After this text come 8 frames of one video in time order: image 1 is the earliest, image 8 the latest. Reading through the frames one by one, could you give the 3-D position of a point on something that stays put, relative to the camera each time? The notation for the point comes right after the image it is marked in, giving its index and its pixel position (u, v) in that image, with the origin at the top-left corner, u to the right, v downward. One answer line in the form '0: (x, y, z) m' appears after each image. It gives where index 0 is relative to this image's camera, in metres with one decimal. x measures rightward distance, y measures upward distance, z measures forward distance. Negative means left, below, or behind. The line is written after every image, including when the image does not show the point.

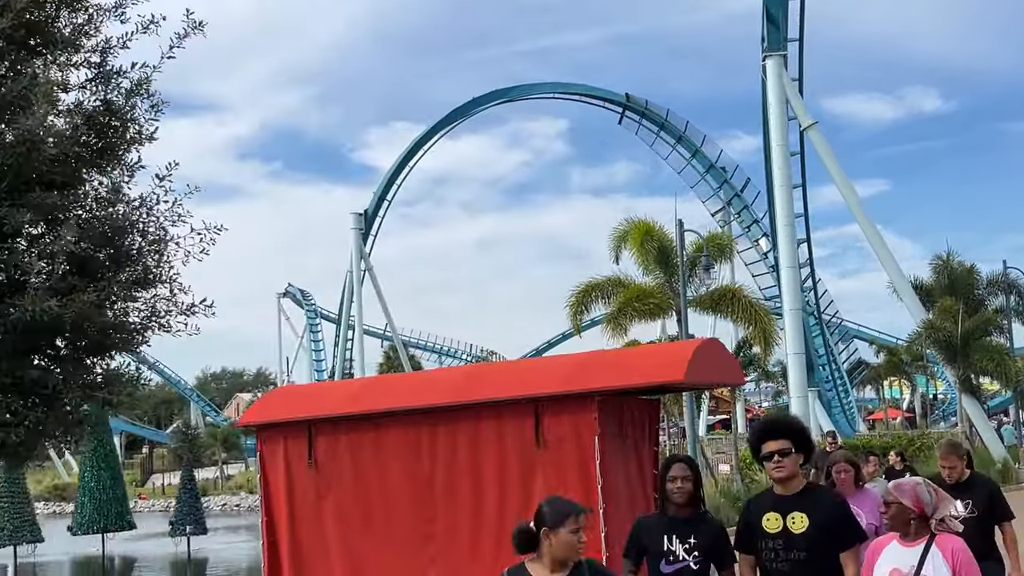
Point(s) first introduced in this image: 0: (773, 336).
0: (+4.4, -0.9, +17.9) m
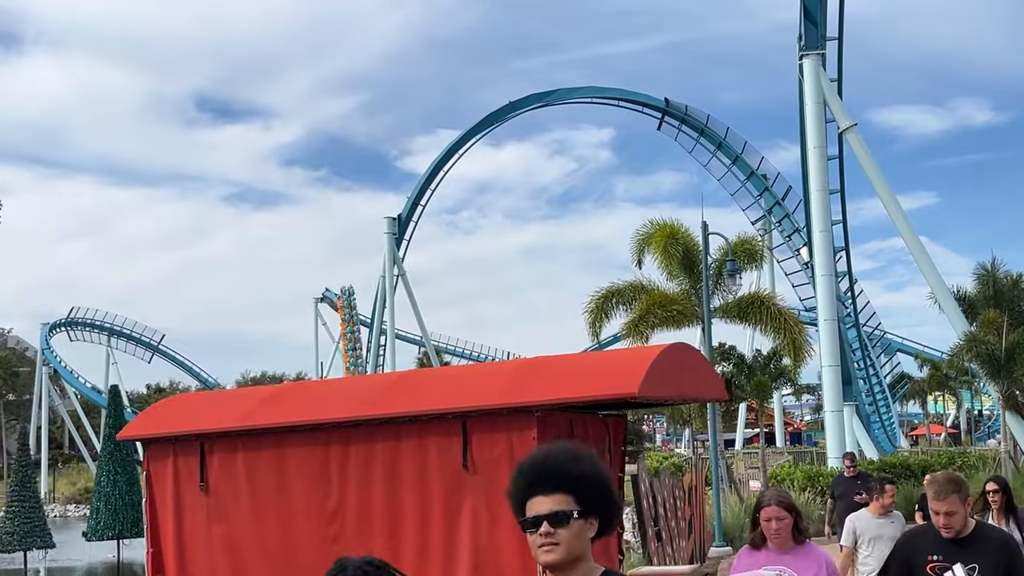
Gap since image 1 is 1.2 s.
0: (+4.7, -1.0, +16.9) m
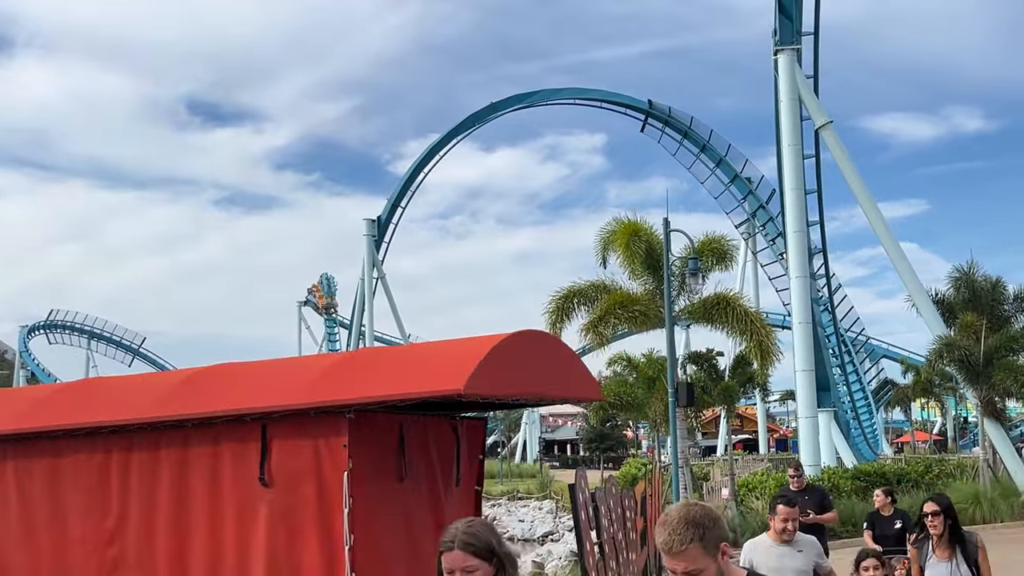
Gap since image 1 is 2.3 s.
0: (+4.0, -1.0, +16.2) m
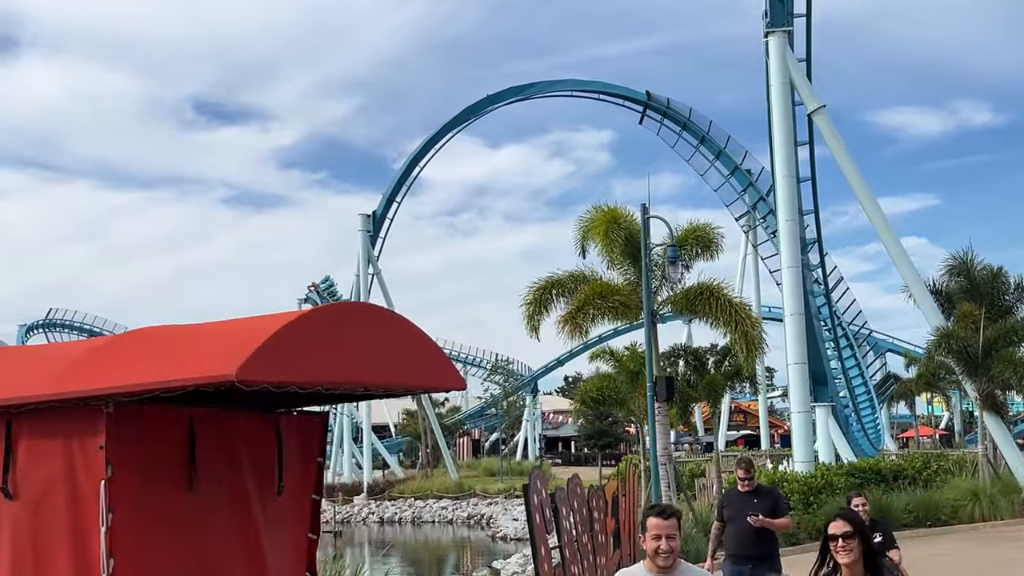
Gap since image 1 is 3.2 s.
0: (+3.6, -0.8, +15.5) m
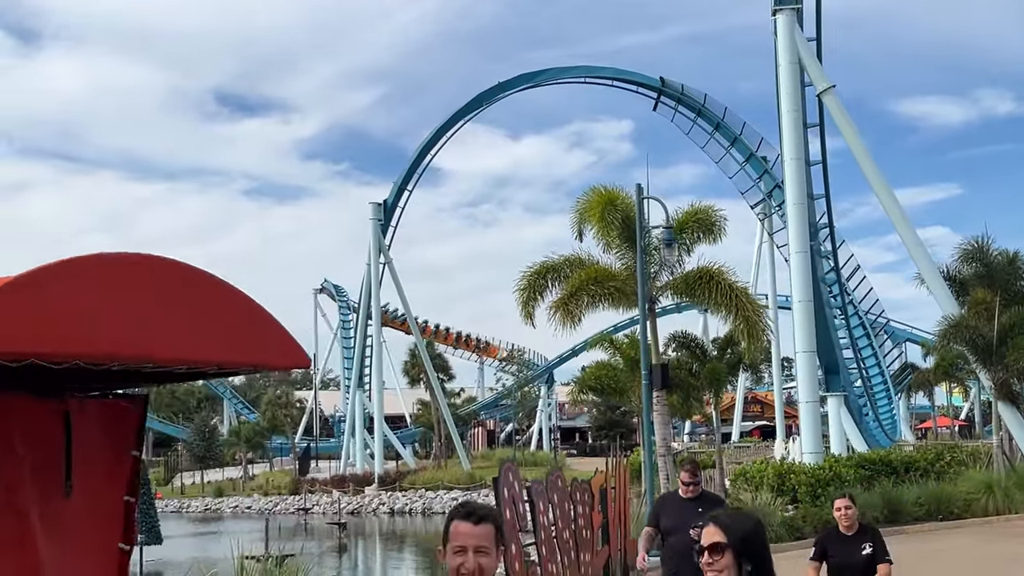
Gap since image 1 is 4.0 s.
0: (+3.5, -0.6, +14.9) m
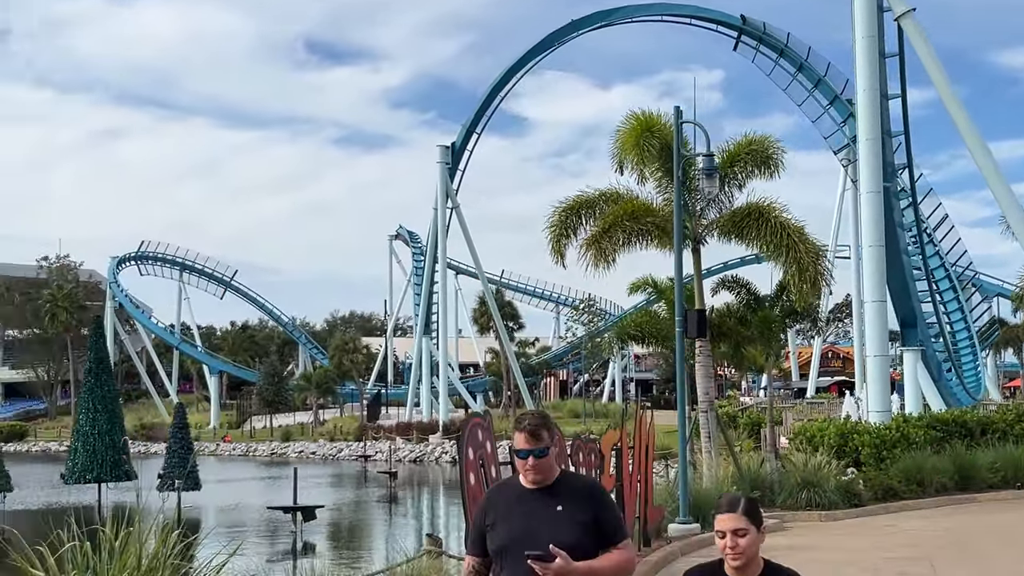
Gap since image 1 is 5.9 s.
0: (+3.9, +0.2, +13.4) m
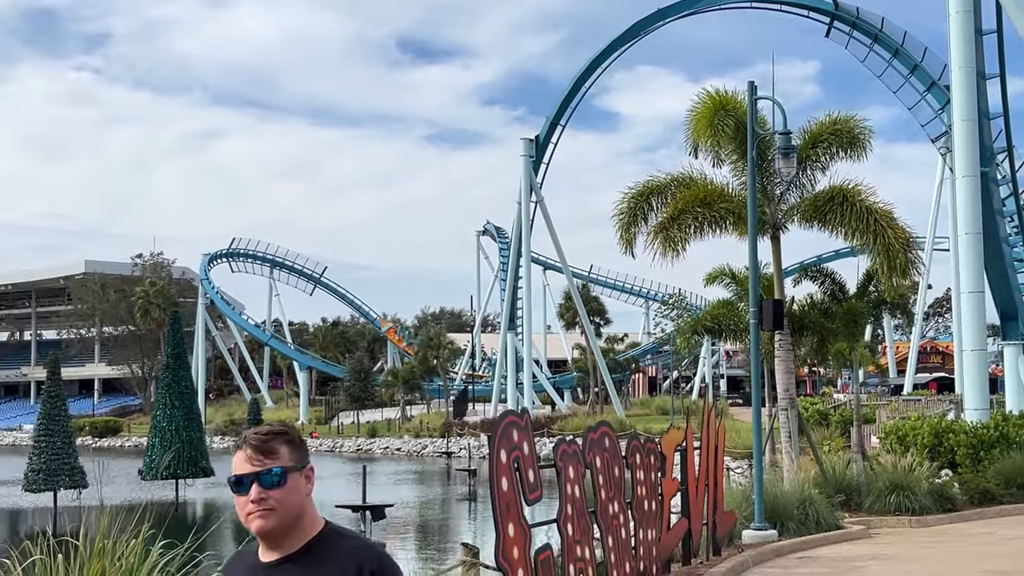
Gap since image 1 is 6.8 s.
0: (+4.6, +0.3, +12.4) m
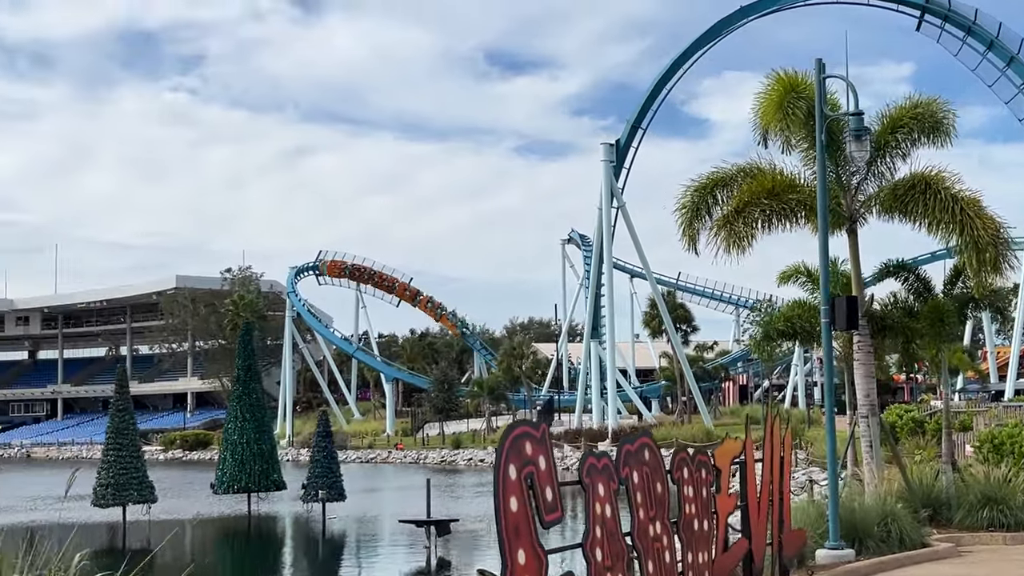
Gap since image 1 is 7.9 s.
0: (+5.2, +0.4, +11.3) m
